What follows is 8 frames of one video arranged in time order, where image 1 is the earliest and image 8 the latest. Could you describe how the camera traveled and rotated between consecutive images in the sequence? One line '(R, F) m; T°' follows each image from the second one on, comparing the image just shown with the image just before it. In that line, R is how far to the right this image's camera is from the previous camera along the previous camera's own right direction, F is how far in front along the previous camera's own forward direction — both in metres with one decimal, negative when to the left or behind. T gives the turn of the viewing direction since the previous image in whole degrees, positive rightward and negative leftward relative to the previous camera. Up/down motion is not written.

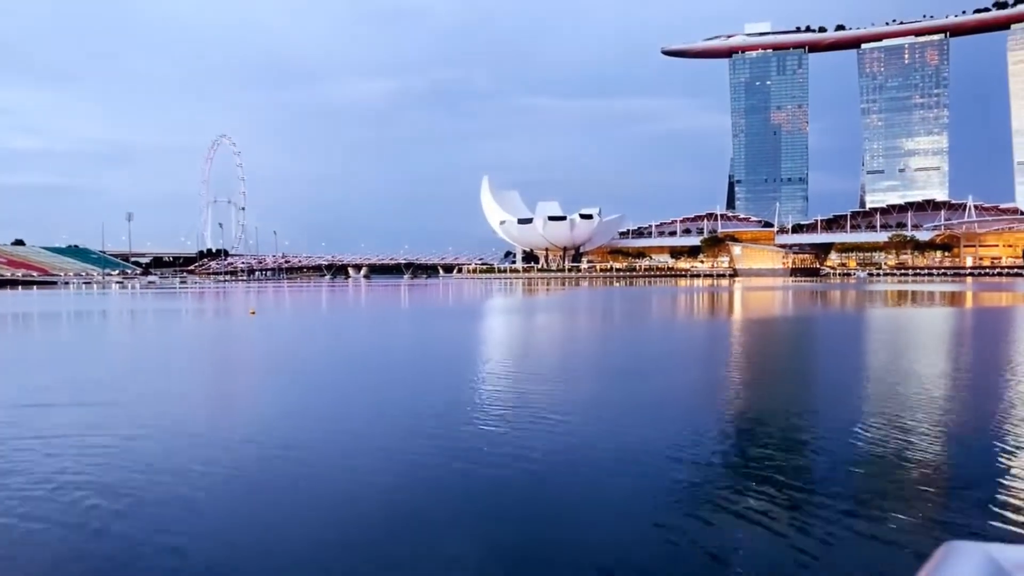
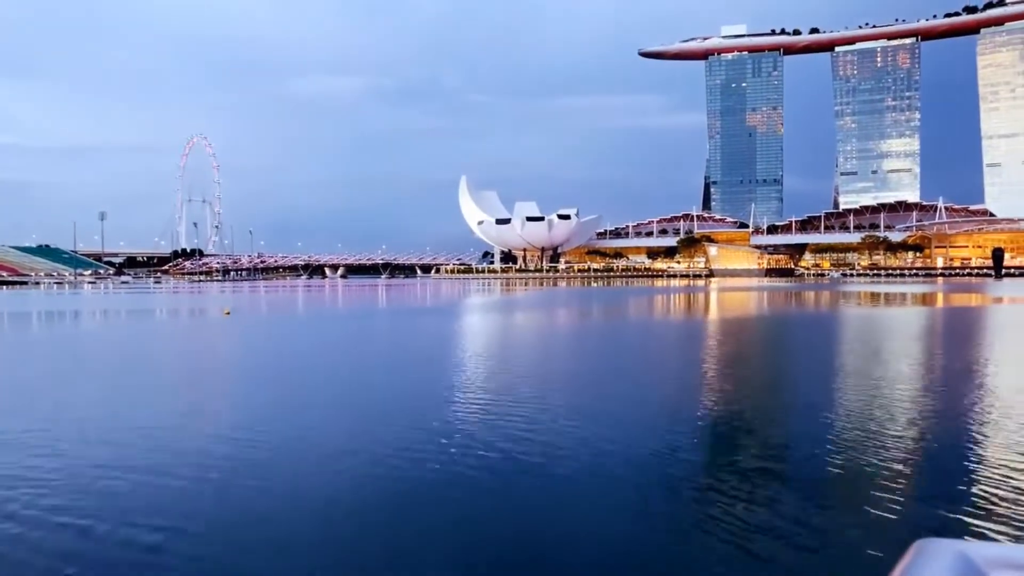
(-0.1, 0.0) m; +2°
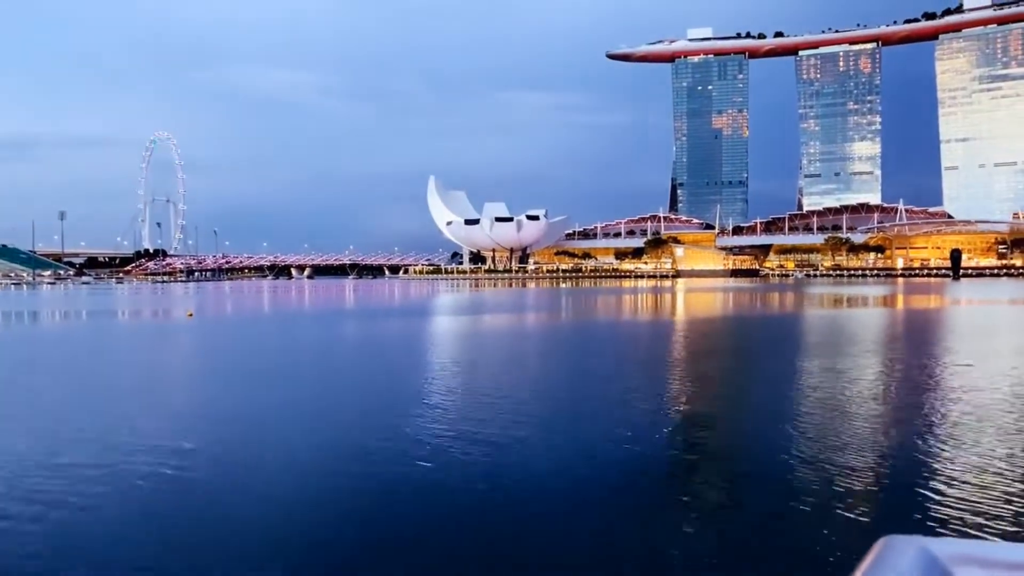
(-0.1, 0.0) m; +2°
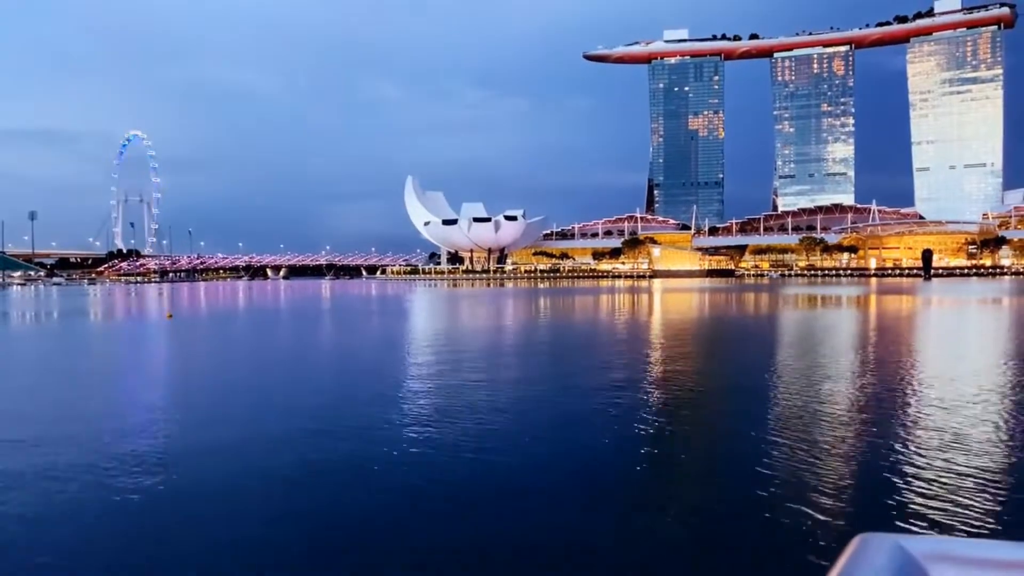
(0.0, 0.0) m; +2°
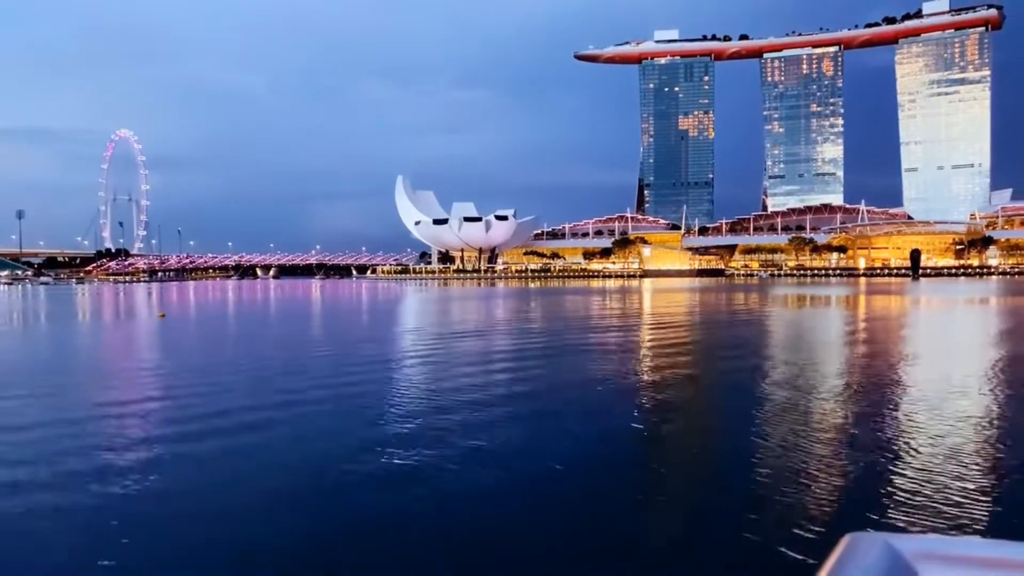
(+1.5, -2.8) m; -15°
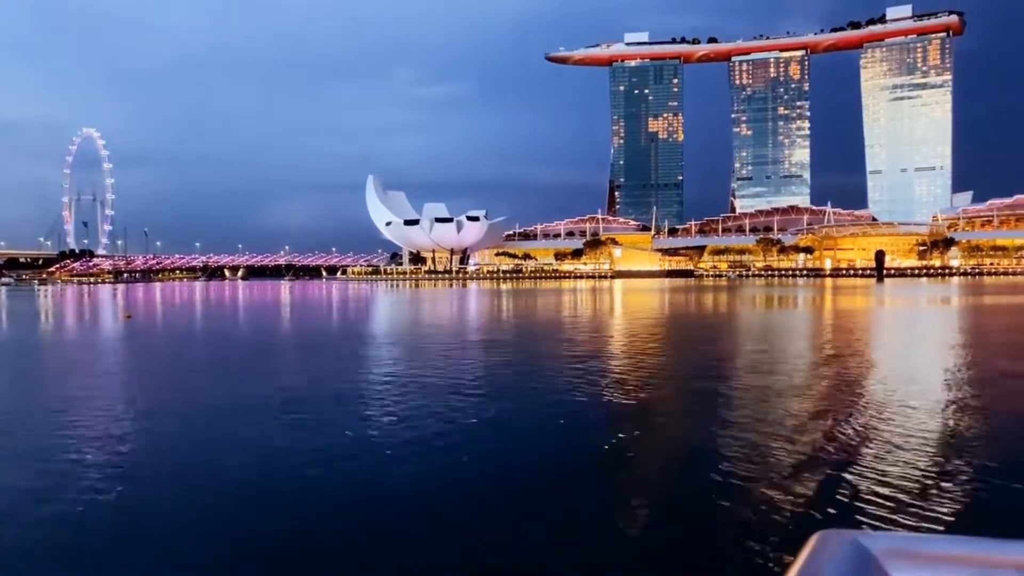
(0.0, 0.0) m; +2°
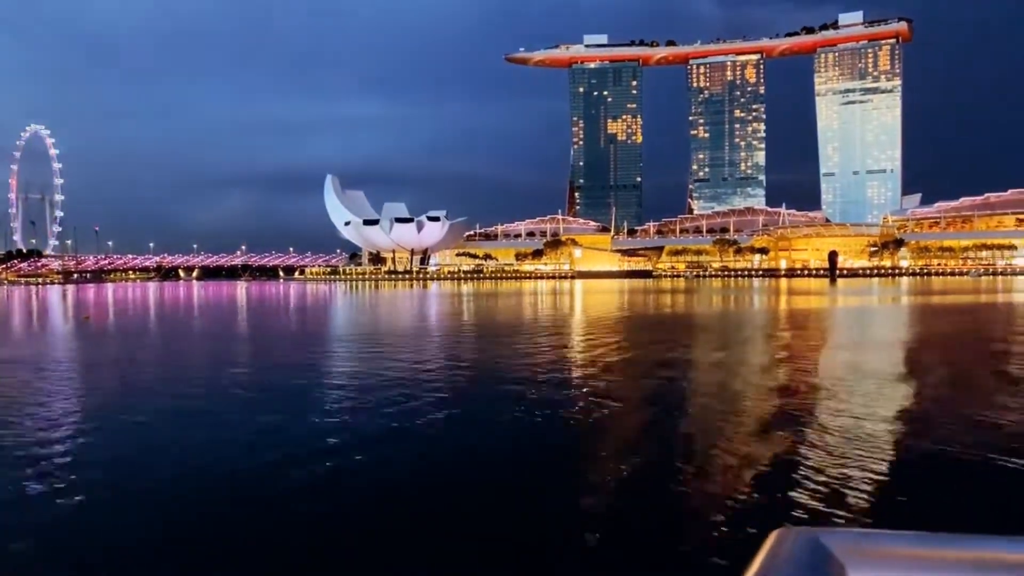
(0.0, 0.0) m; +3°
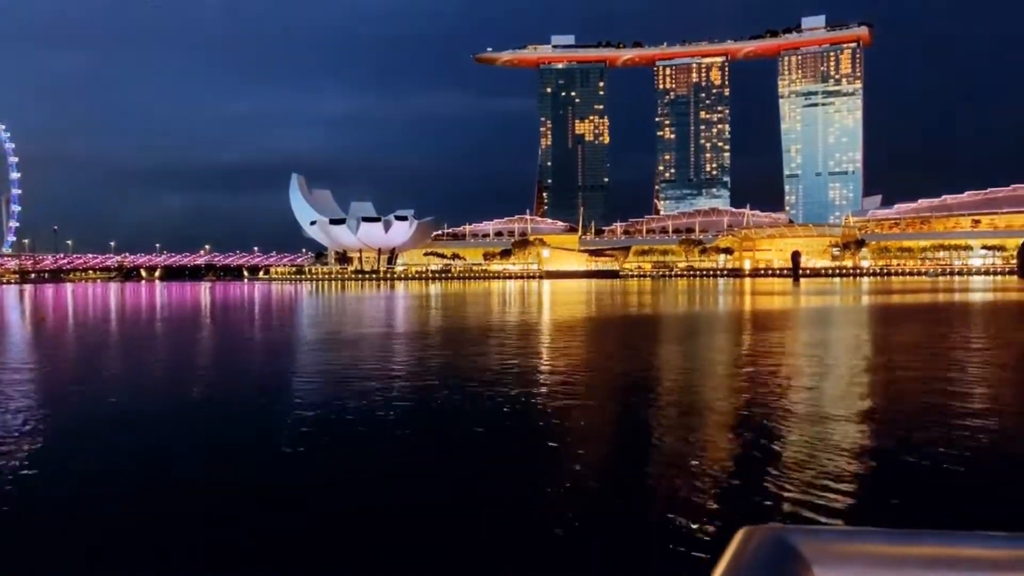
(0.0, 0.0) m; +2°
